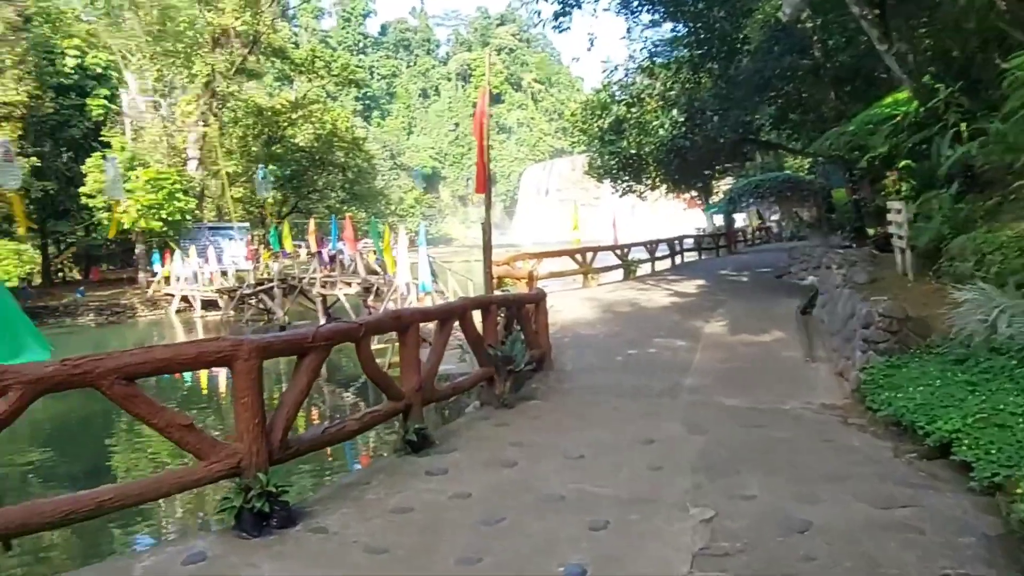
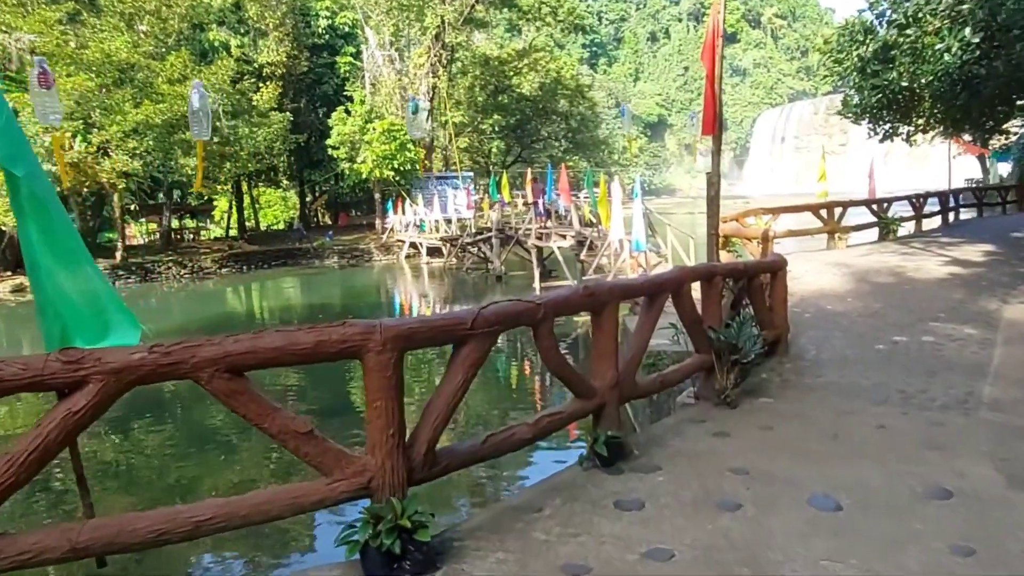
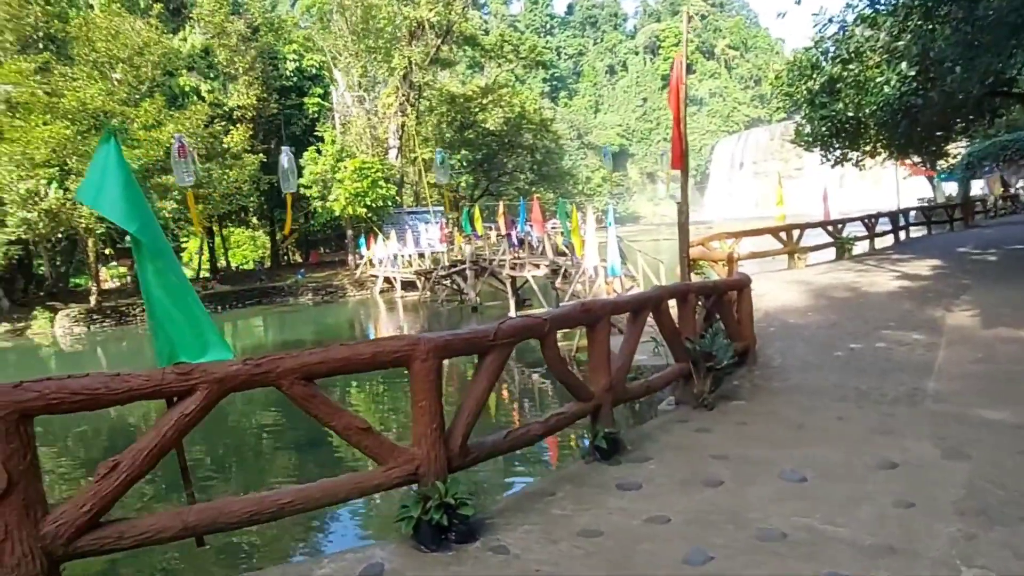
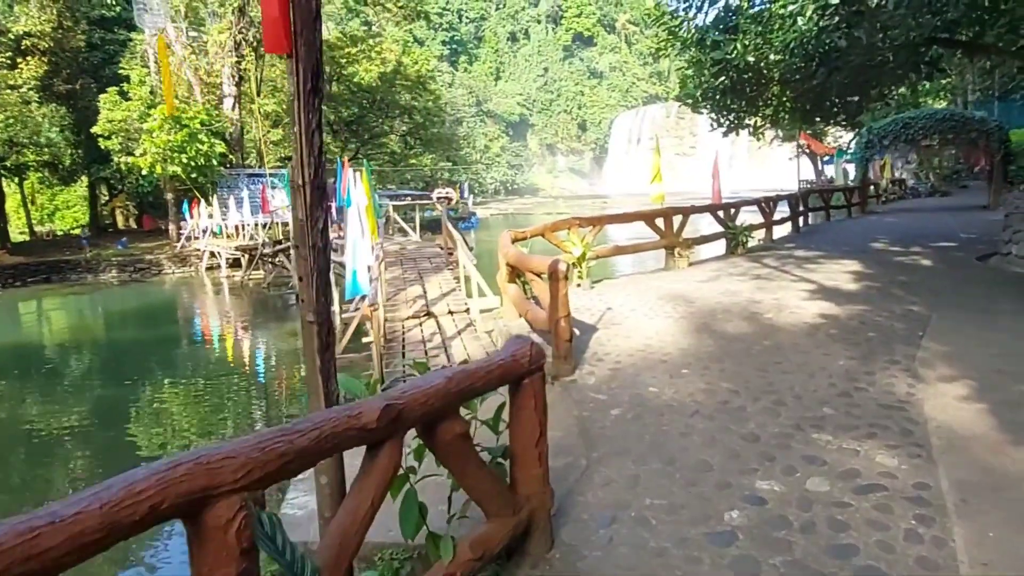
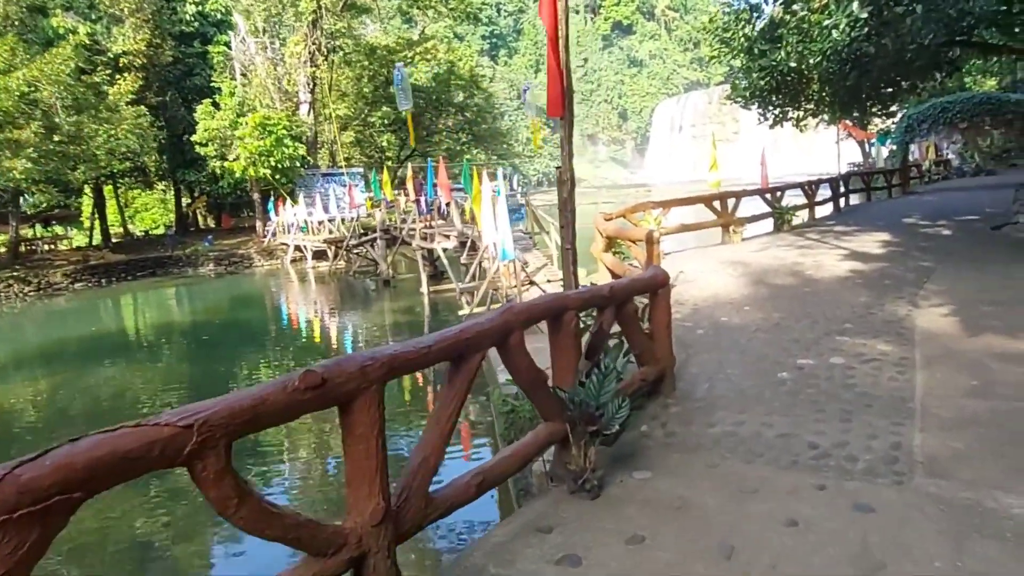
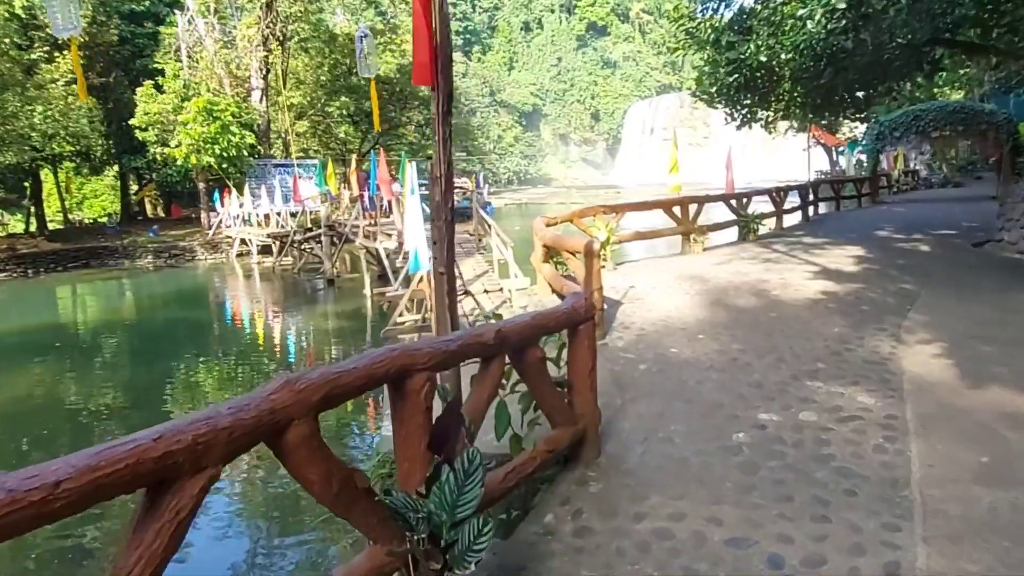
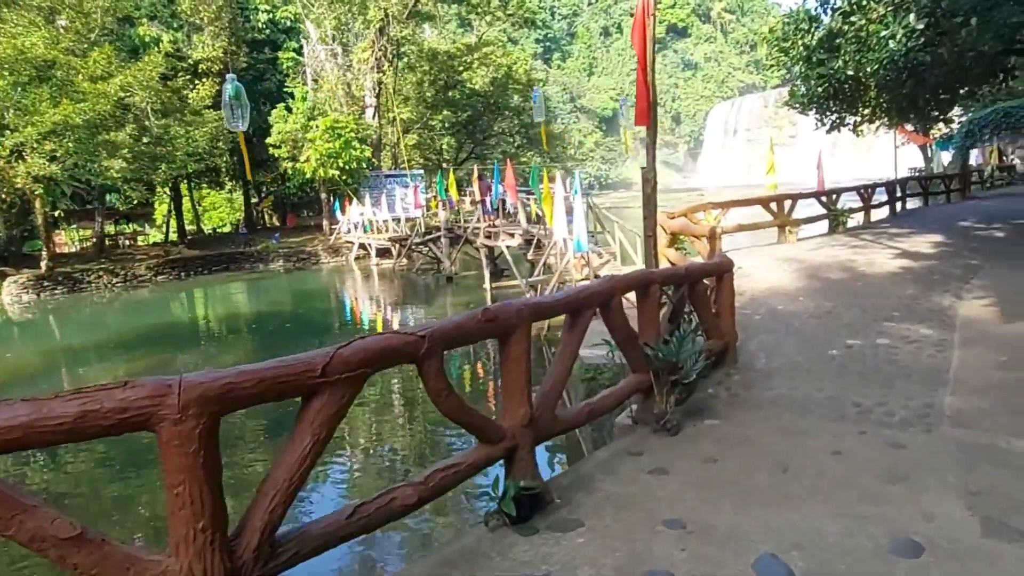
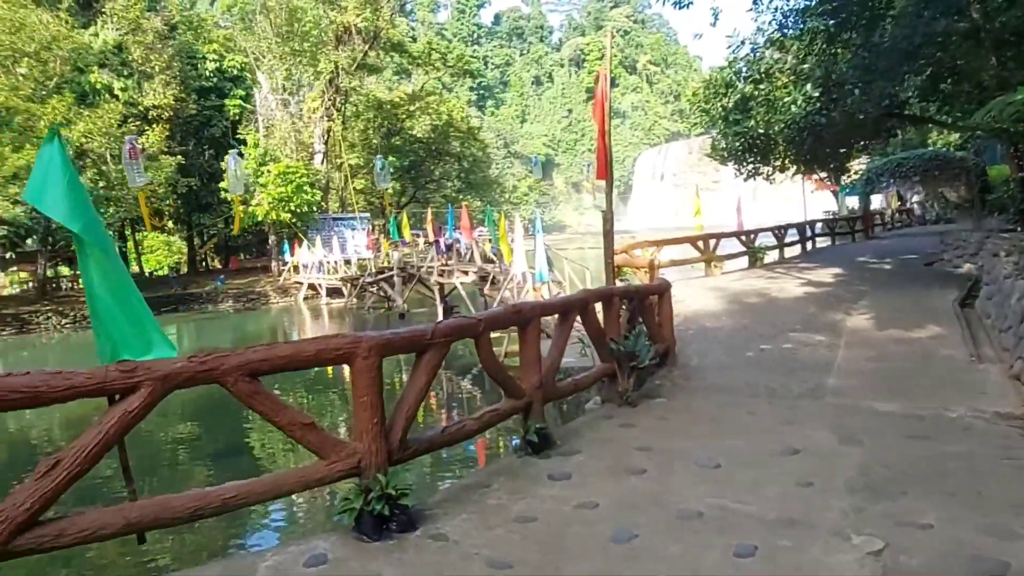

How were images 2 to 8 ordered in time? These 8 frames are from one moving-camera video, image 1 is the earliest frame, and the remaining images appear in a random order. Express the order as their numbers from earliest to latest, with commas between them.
8, 3, 2, 7, 5, 6, 4
